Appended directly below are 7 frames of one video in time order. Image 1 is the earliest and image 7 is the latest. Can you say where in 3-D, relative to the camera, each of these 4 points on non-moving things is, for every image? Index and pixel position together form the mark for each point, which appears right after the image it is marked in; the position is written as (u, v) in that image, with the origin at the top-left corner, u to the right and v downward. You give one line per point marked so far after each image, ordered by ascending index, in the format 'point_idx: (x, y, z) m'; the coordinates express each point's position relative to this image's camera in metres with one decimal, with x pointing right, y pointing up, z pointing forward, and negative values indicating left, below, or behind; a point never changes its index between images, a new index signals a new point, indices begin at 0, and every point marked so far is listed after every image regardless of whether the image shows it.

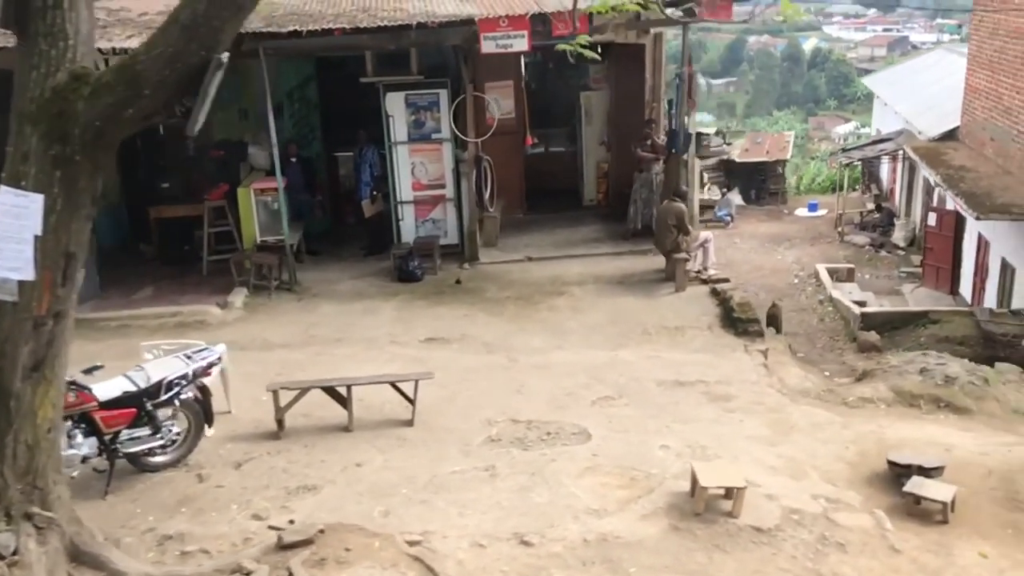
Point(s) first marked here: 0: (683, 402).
0: (+1.1, -0.7, +7.1) m
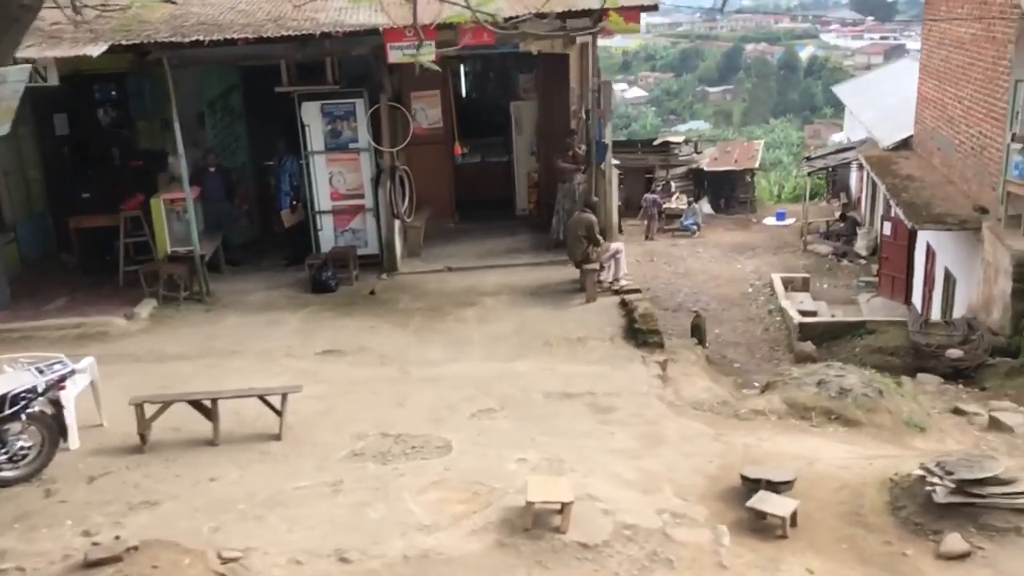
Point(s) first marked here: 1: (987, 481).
0: (+0.3, -0.8, +7.0) m
1: (+2.1, -0.9, +4.9) m
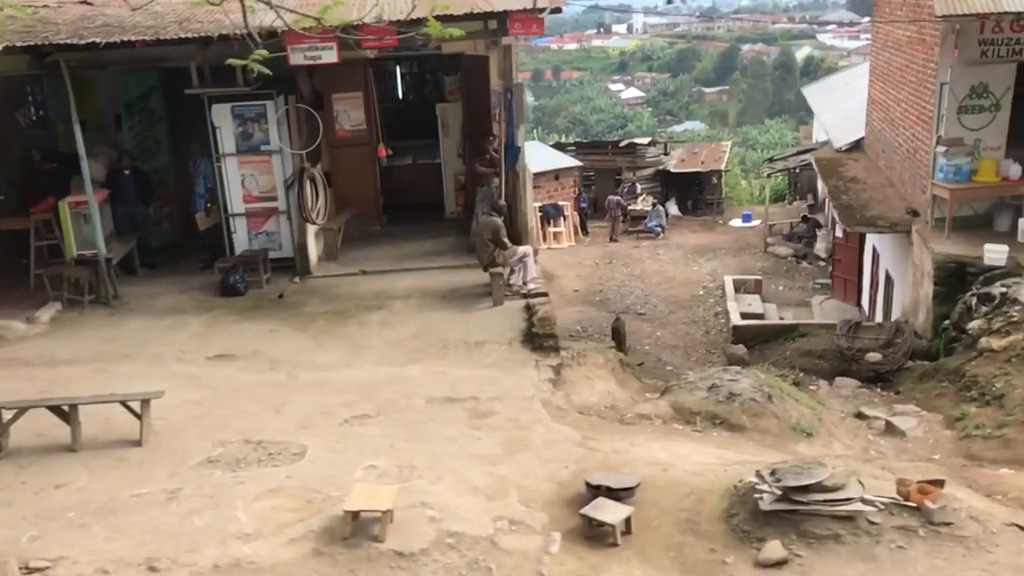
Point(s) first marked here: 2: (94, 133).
0: (-0.5, -0.9, +7.0) m
1: (+1.4, -0.9, +4.9) m
2: (-4.4, +1.6, +11.4) m
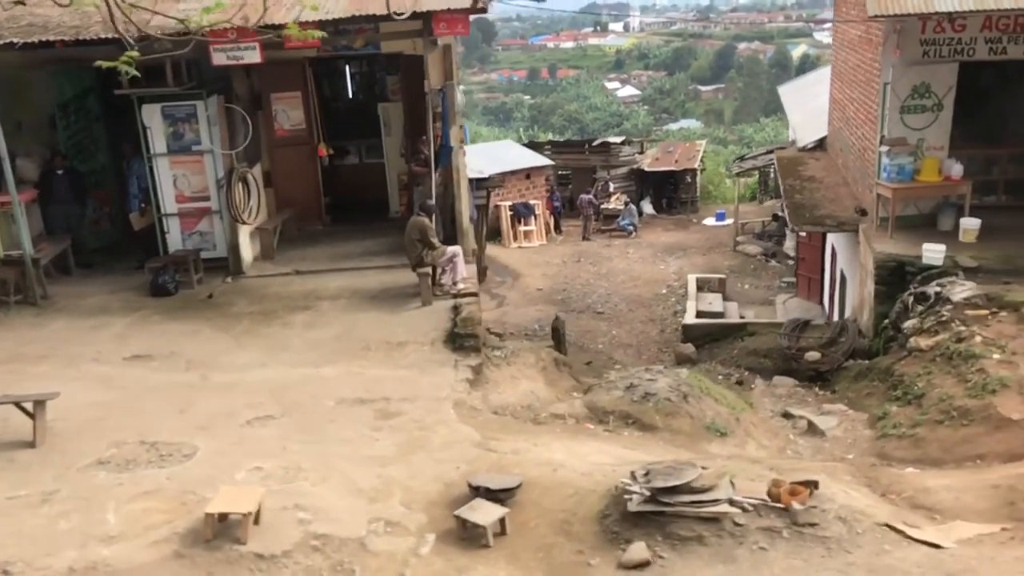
0: (-1.1, -0.9, +7.0) m
1: (+0.8, -0.9, +4.9) m
2: (-5.1, +1.6, +11.3) m
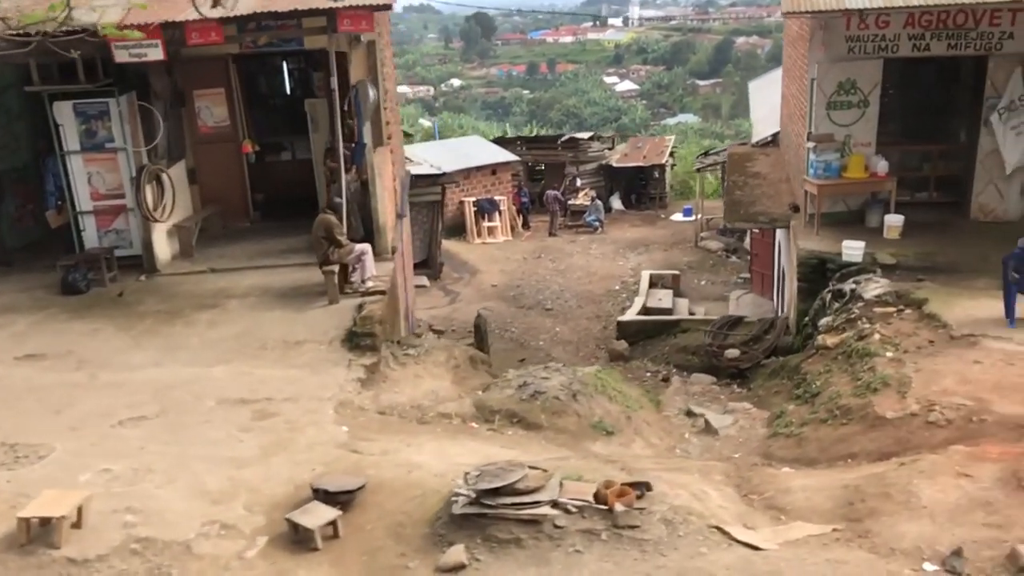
0: (-1.9, -0.9, +7.0) m
1: (0.0, -0.9, +4.9) m
2: (-5.9, +1.6, +11.3) m
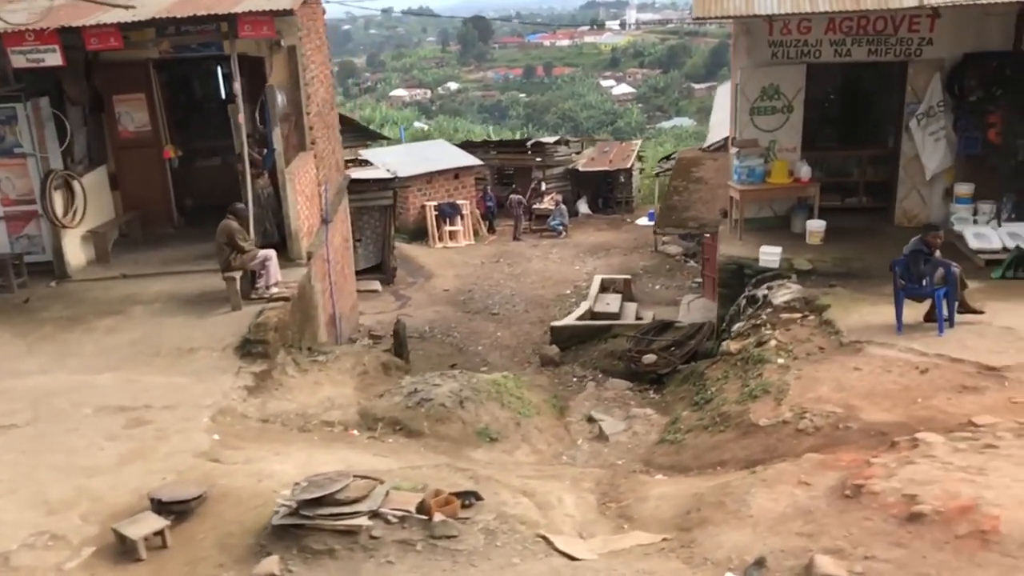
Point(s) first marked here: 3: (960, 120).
0: (-2.7, -0.9, +6.9) m
1: (-0.8, -1.0, +4.9) m
2: (-6.8, +1.6, +11.2) m
3: (+4.9, +1.8, +11.7) m
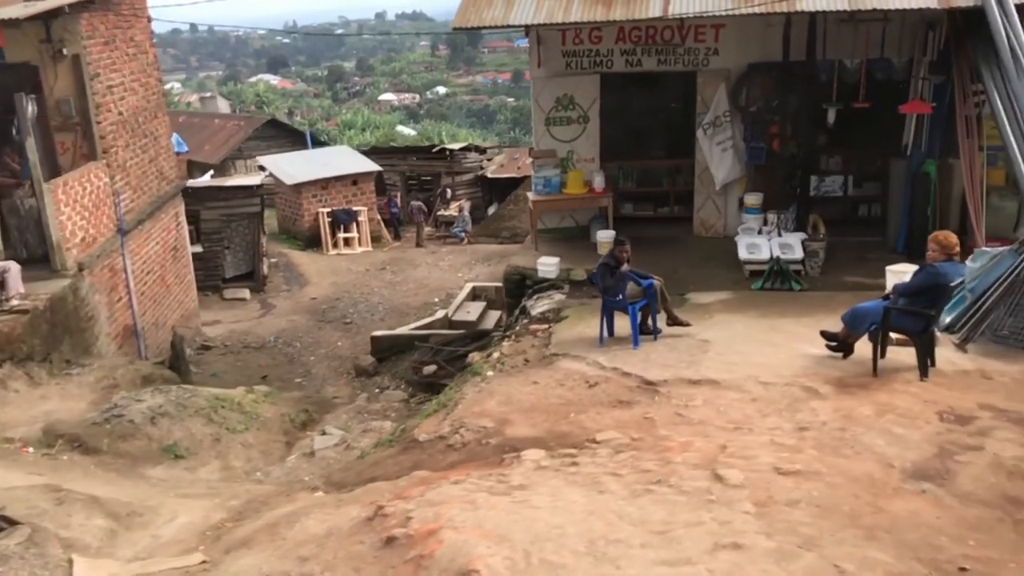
0: (-4.9, -1.0, +6.8) m
1: (-3.0, -1.1, +4.8) m
2: (-9.1, +1.5, +11.0) m
3: (+2.5, +1.7, +11.8) m
